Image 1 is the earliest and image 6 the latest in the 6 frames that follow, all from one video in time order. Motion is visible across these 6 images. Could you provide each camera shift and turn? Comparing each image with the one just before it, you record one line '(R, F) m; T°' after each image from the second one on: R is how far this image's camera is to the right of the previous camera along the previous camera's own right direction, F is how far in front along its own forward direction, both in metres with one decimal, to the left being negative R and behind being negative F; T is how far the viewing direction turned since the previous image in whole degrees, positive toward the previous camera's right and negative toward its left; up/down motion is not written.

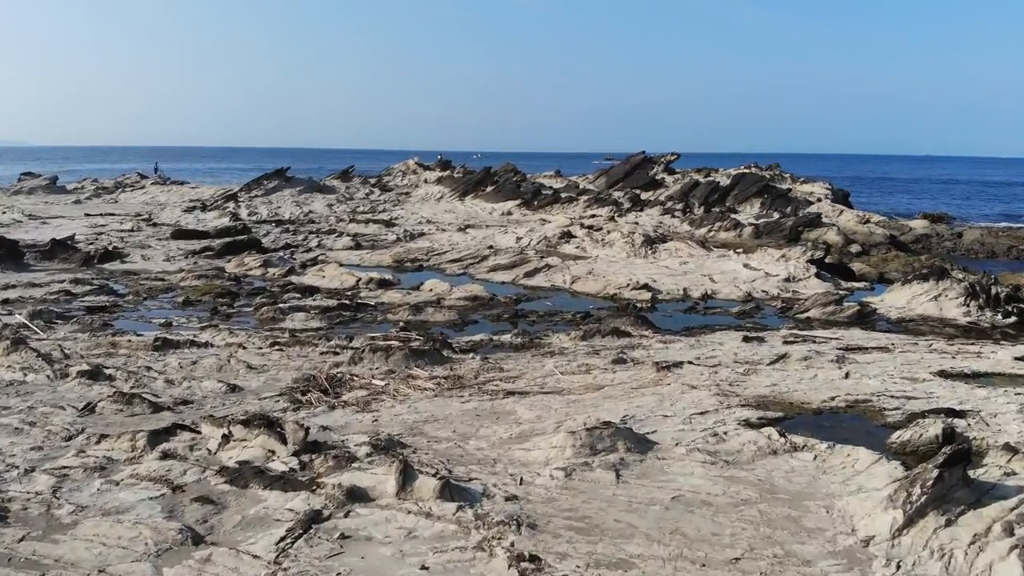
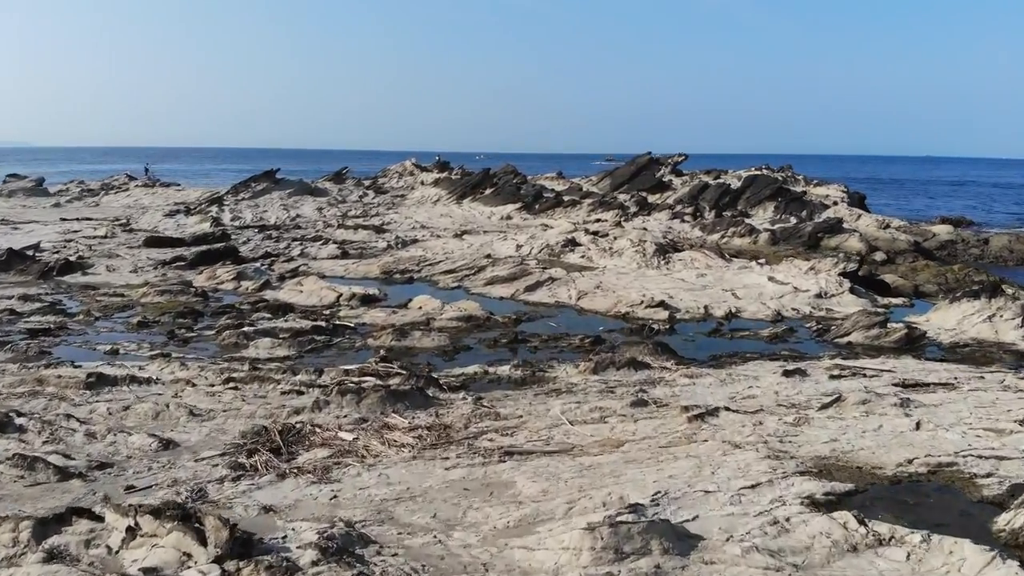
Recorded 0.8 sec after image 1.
(0.0, +2.0) m; 0°
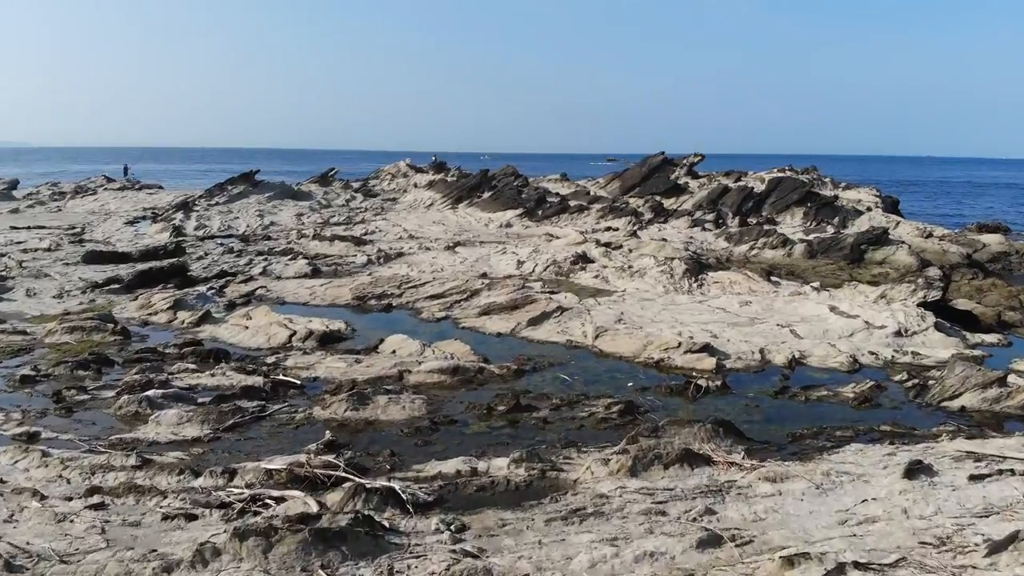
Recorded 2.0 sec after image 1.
(0.0, +3.5) m; 0°
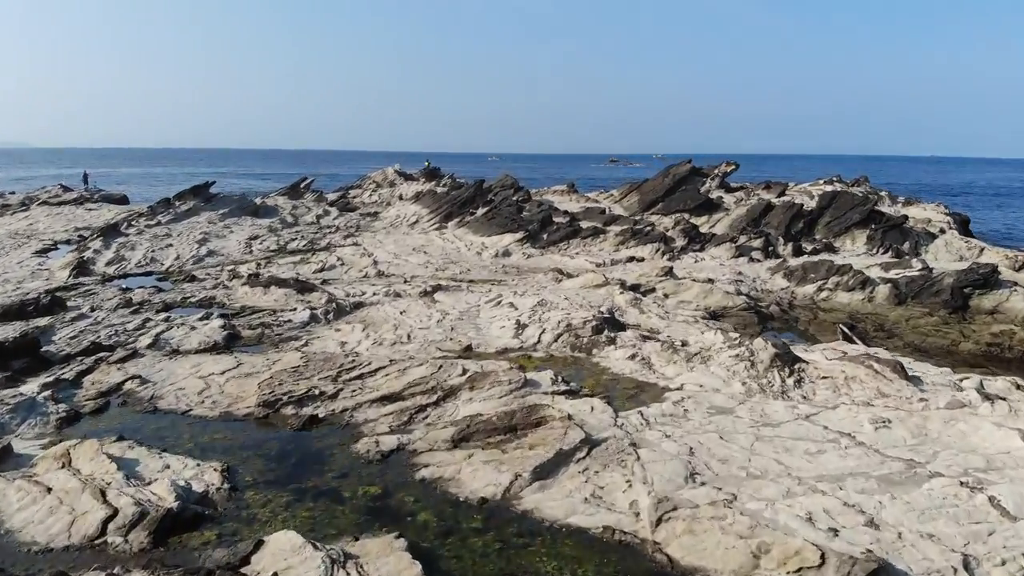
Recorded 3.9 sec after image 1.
(+0.1, +5.7) m; 0°
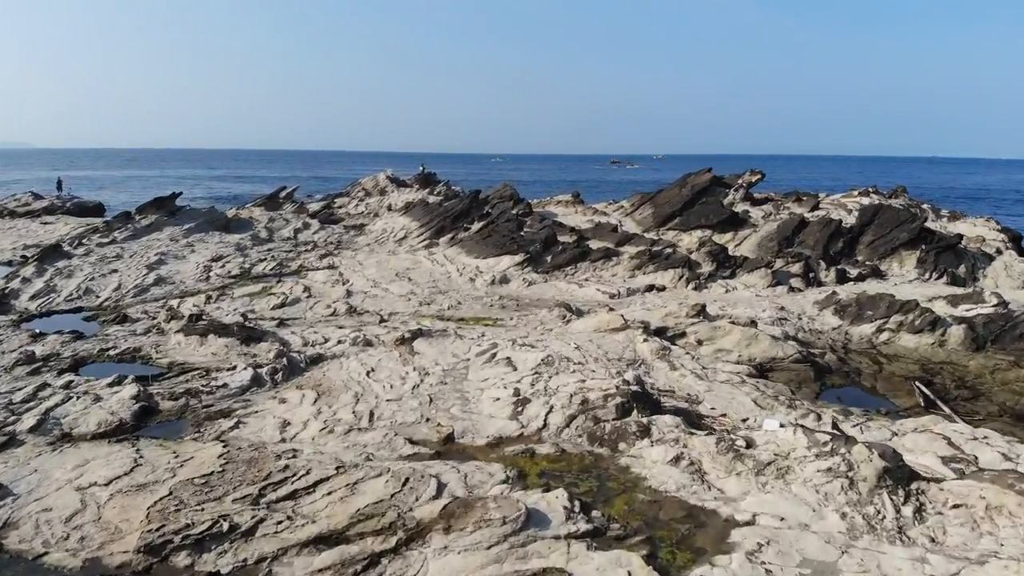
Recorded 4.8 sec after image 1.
(0.0, +3.3) m; 0°
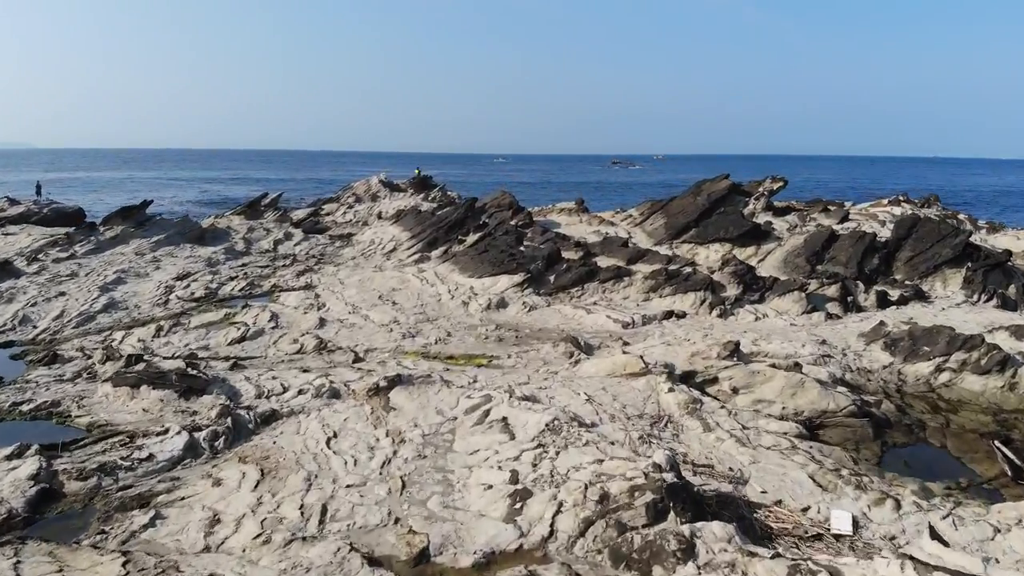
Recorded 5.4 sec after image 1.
(0.0, +2.3) m; 0°
